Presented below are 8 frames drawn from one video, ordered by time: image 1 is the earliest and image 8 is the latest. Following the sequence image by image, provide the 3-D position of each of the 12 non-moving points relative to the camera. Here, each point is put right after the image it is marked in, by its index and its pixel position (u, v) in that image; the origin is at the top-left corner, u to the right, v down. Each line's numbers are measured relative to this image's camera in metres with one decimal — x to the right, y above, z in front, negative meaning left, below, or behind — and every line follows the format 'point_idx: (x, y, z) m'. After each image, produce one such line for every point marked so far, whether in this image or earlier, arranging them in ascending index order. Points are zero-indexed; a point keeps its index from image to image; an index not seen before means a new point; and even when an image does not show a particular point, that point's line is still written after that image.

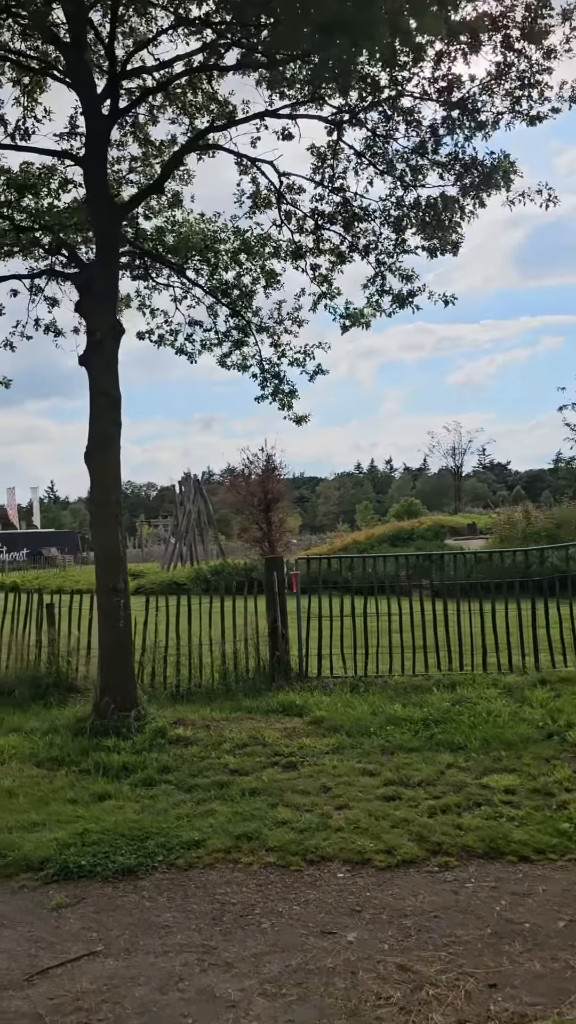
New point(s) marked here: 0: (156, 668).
0: (-1.5, -1.7, +9.3) m
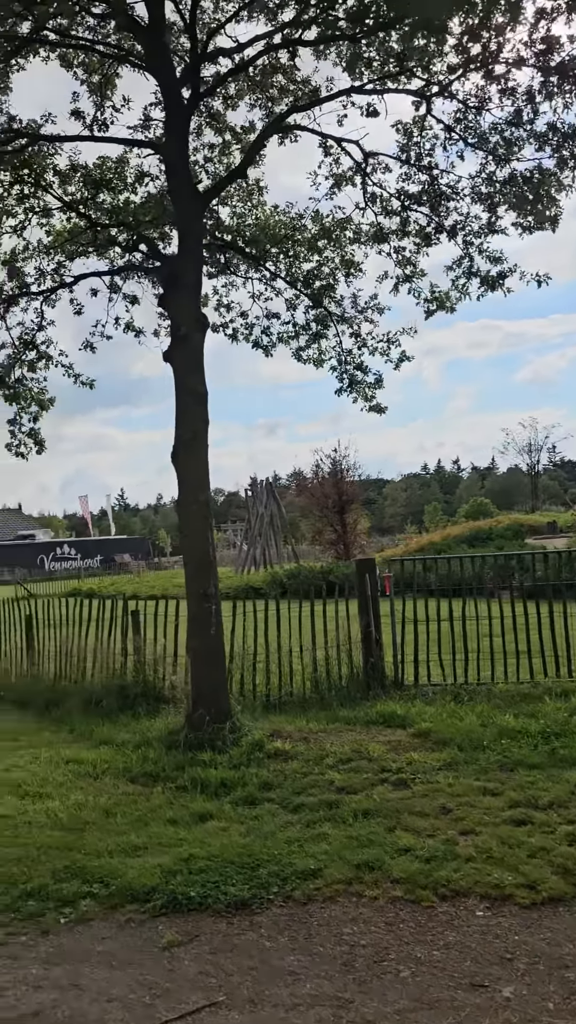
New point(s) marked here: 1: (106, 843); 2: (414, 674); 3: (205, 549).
0: (-0.5, -1.8, +8.9) m
1: (-1.0, -1.9, +4.8) m
2: (+1.3, -1.7, +8.9) m
3: (-0.7, -0.3, +7.0) m
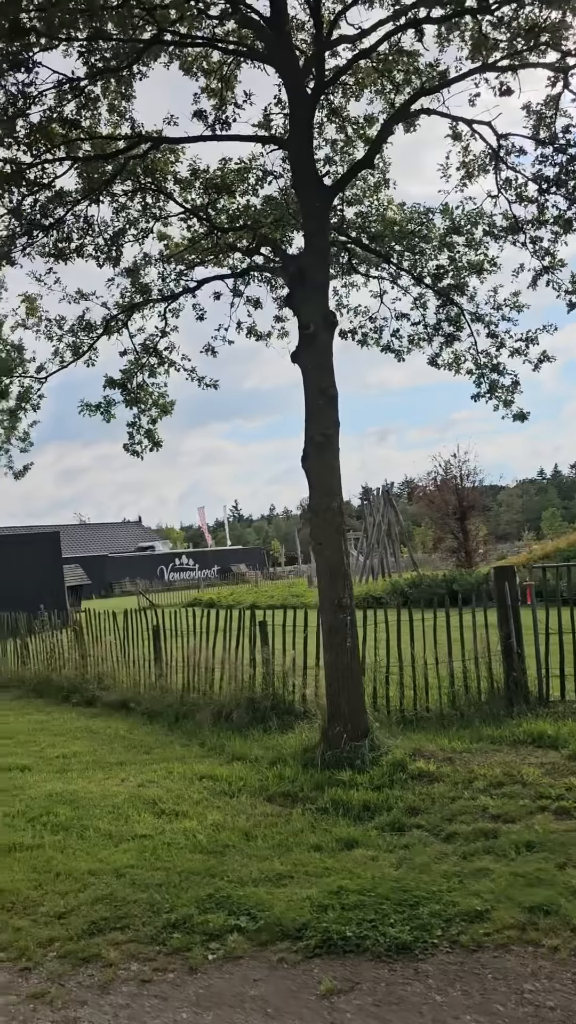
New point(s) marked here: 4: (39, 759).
0: (+0.9, -1.8, +8.6) m
1: (-0.2, -1.9, +4.5) m
2: (+2.7, -1.7, +8.3) m
3: (+0.4, -0.4, +6.7) m
4: (-2.2, -2.2, +7.4) m
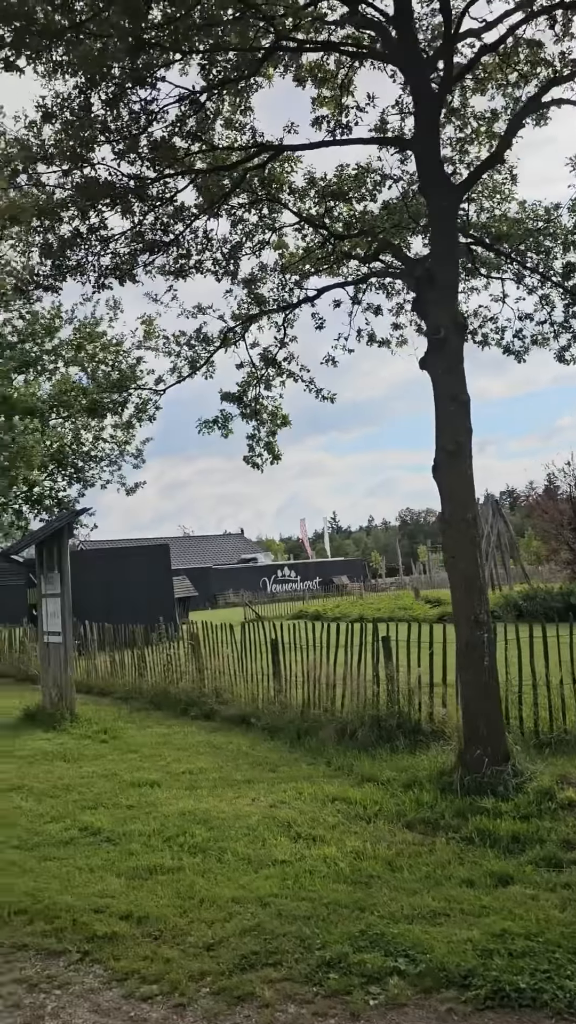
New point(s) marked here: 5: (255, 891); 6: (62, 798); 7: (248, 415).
0: (+2.1, -1.9, +8.1) m
1: (+0.6, -2.0, +4.2) m
2: (+3.9, -1.8, +7.6) m
3: (+1.4, -0.5, +6.4) m
4: (-1.1, -2.3, +7.3) m
5: (-0.2, -2.0, +4.4) m
6: (-1.8, -2.2, +6.5) m
7: (-0.4, +1.1, +9.2) m
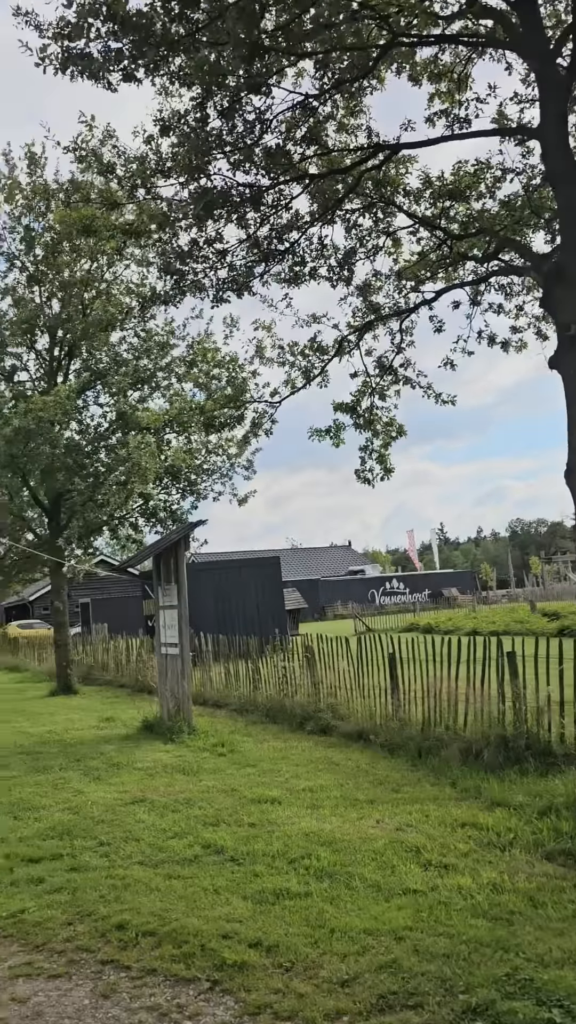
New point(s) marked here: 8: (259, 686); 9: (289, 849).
0: (+3.3, -2.0, +7.6) m
1: (+1.2, -2.0, +3.9) m
2: (+4.9, -1.9, +6.9) m
3: (+2.3, -0.5, +6.0) m
4: (0.0, -2.4, +7.2) m
5: (+0.5, -2.0, +4.1) m
6: (-0.8, -2.3, +6.5) m
7: (+0.8, +1.0, +9.0) m
8: (-0.4, -2.6, +12.6) m
9: (0.0, -2.2, +5.4) m
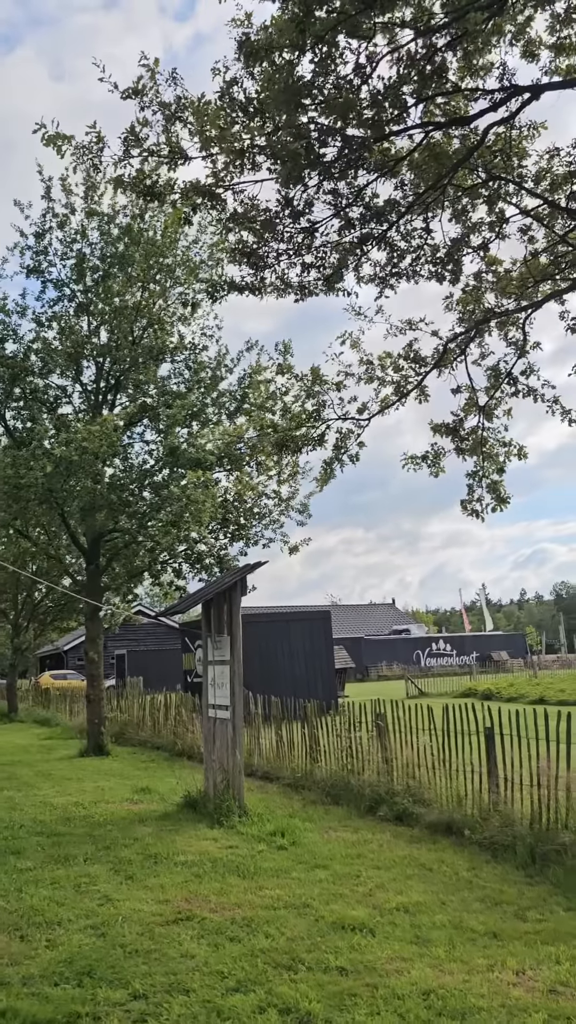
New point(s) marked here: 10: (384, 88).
0: (+3.9, -2.3, +5.7) m
1: (+1.6, -2.0, +2.2) m
2: (+5.5, -2.2, +5.0) m
3: (+2.9, -0.7, +4.3) m
4: (+0.6, -2.6, +5.5) m
5: (+0.9, -2.0, +2.4) m
6: (-0.2, -2.5, +4.8) m
7: (+1.6, +0.6, +7.5) m
8: (+0.4, -3.2, +10.9) m
9: (+0.5, -2.2, +3.7) m
10: (+0.7, +3.0, +5.9) m
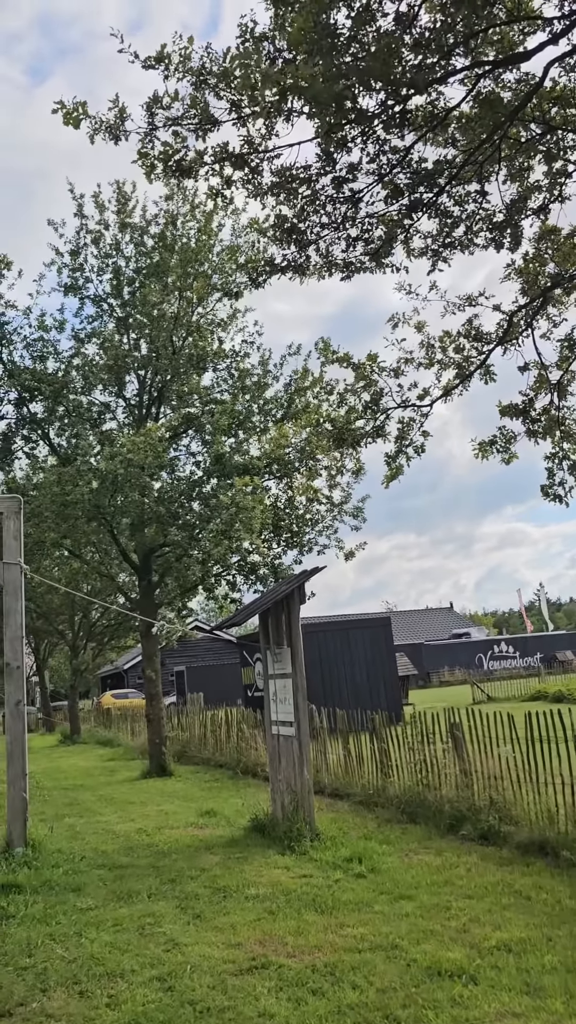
0: (+4.4, -2.1, +4.9) m
1: (+1.9, -1.9, +1.5) m
2: (+5.9, -1.9, +4.0) m
3: (+3.2, -0.5, +3.5) m
4: (+1.1, -2.6, +4.8) m
5: (+1.2, -1.9, +1.8) m
6: (+0.2, -2.4, +4.2) m
7: (+2.0, +0.7, +6.8) m
8: (+1.2, -3.2, +10.3) m
9: (+0.9, -2.2, +3.1) m
10: (+0.9, +3.0, +5.3) m
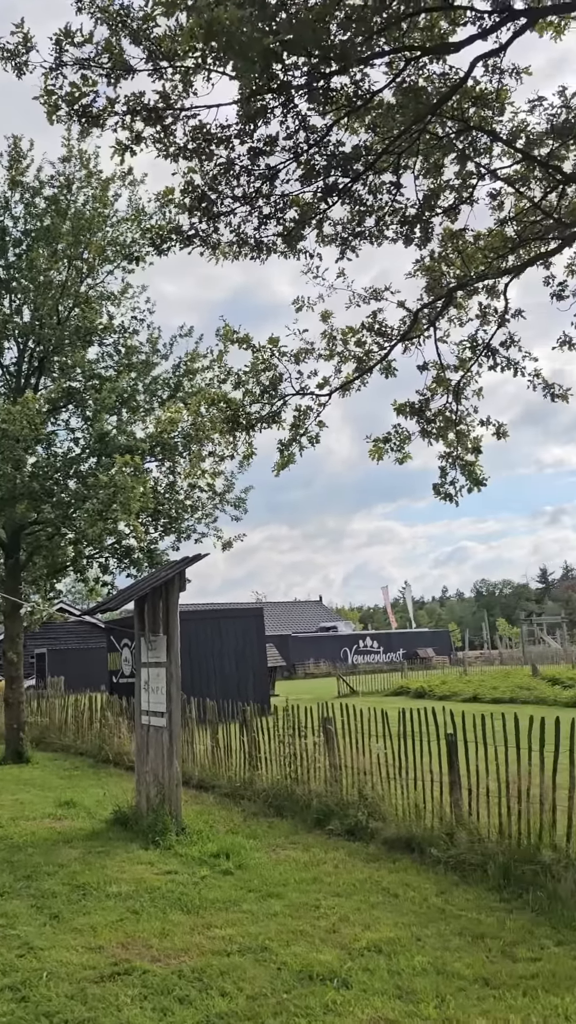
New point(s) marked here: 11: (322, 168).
0: (+3.6, -2.3, +5.3) m
1: (+1.7, -2.0, +1.5) m
2: (+5.3, -2.1, +4.7) m
3: (+2.8, -0.6, +3.7) m
4: (+0.3, -2.5, +4.7) m
5: (+1.0, -1.9, +1.7) m
6: (-0.4, -2.4, +4.0) m
7: (+1.2, +0.7, +6.8) m
8: (-0.3, -3.1, +10.1) m
9: (+0.4, -2.1, +3.0) m
10: (+0.4, +3.1, +5.1) m
11: (+0.3, +2.4, +6.0) m
